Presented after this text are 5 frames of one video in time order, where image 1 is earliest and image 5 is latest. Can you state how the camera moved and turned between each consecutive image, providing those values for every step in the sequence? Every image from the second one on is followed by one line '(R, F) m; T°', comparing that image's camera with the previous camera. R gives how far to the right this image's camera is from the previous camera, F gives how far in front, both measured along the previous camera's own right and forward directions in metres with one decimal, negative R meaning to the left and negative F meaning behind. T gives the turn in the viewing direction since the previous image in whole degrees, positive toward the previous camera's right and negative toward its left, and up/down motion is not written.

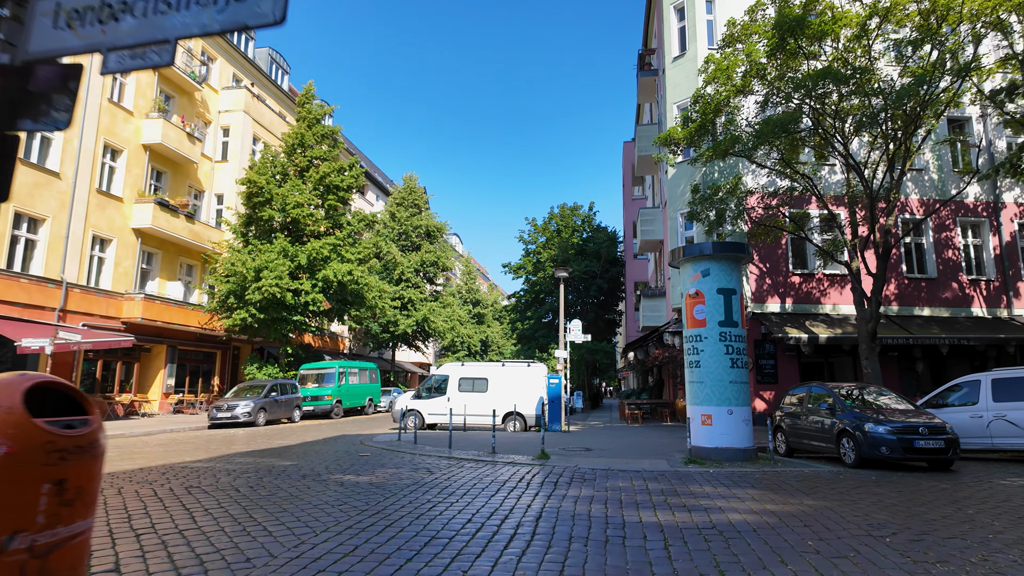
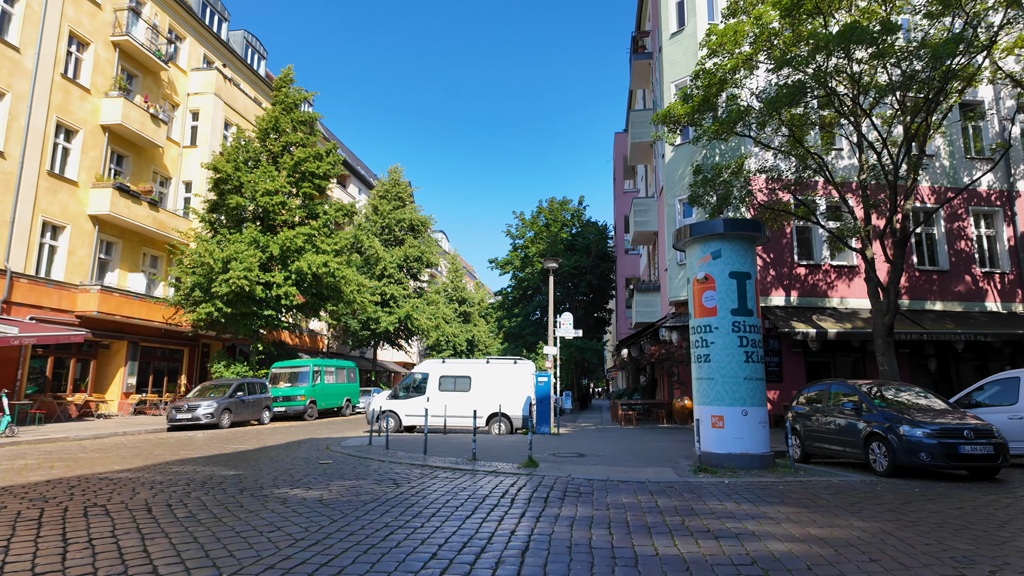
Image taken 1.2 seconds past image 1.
(+0.1, +1.4) m; +1°
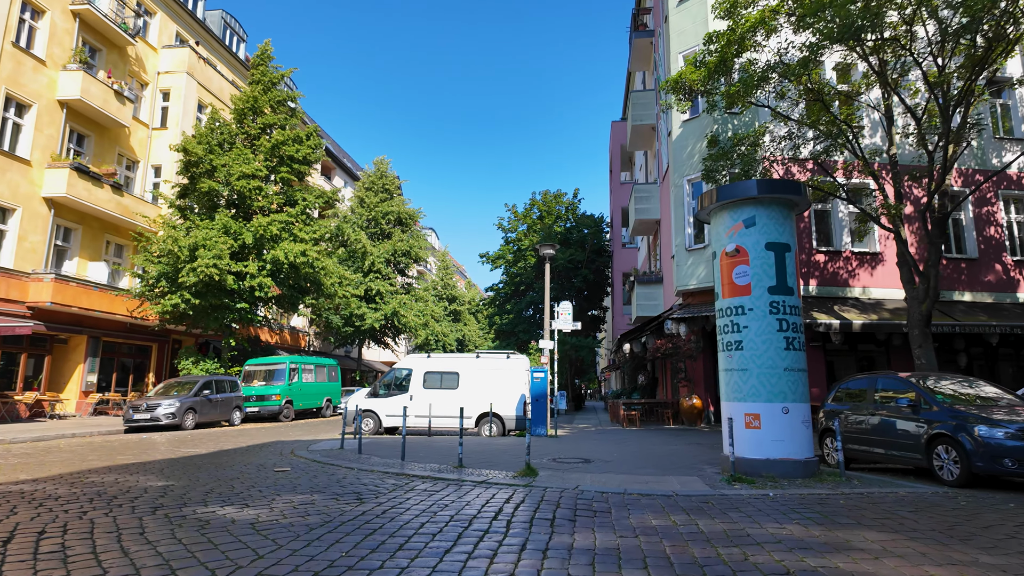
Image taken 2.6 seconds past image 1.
(-0.1, +1.6) m; +1°
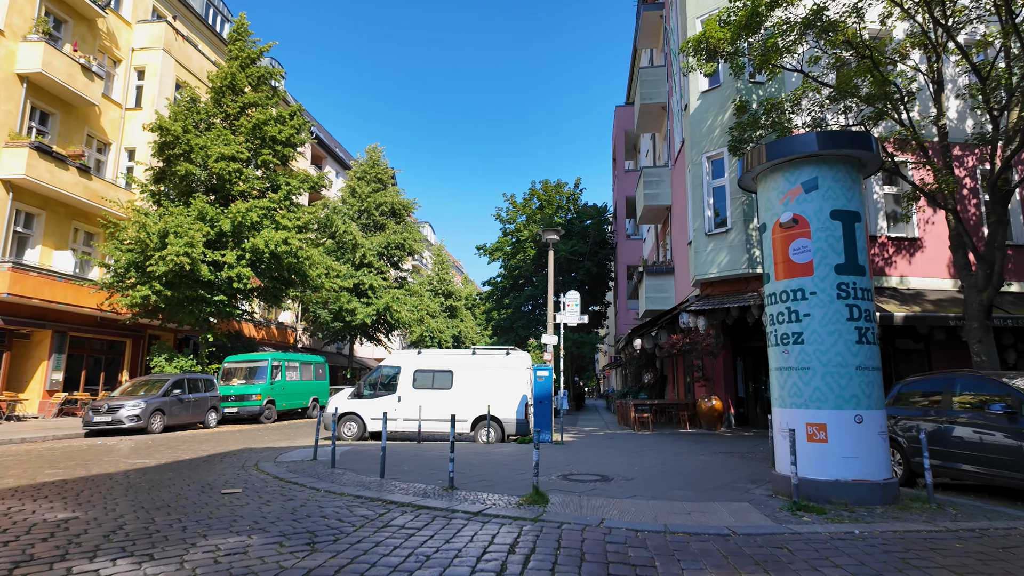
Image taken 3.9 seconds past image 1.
(-0.1, +1.6) m; 0°
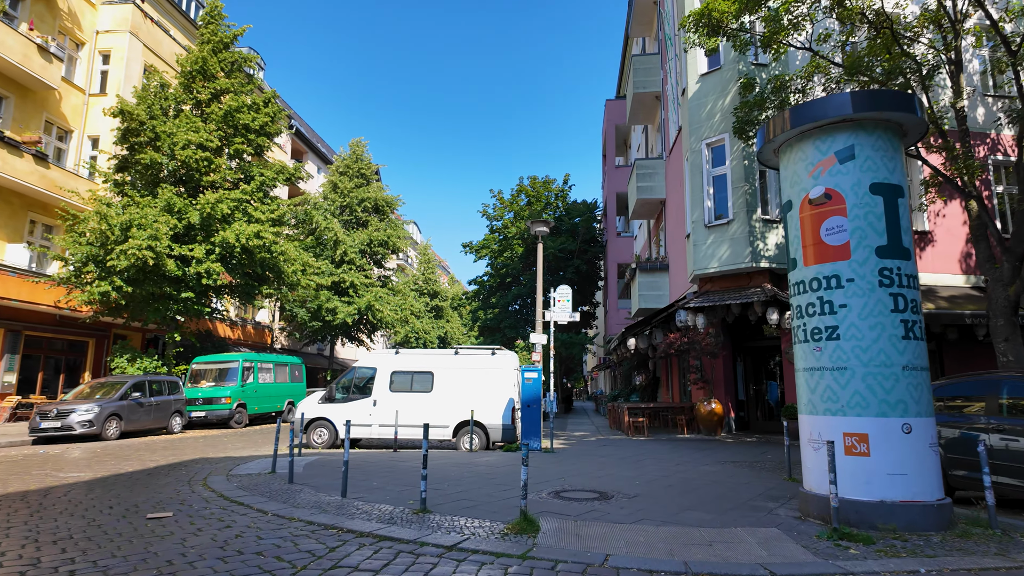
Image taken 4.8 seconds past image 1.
(0.0, +1.1) m; +1°
